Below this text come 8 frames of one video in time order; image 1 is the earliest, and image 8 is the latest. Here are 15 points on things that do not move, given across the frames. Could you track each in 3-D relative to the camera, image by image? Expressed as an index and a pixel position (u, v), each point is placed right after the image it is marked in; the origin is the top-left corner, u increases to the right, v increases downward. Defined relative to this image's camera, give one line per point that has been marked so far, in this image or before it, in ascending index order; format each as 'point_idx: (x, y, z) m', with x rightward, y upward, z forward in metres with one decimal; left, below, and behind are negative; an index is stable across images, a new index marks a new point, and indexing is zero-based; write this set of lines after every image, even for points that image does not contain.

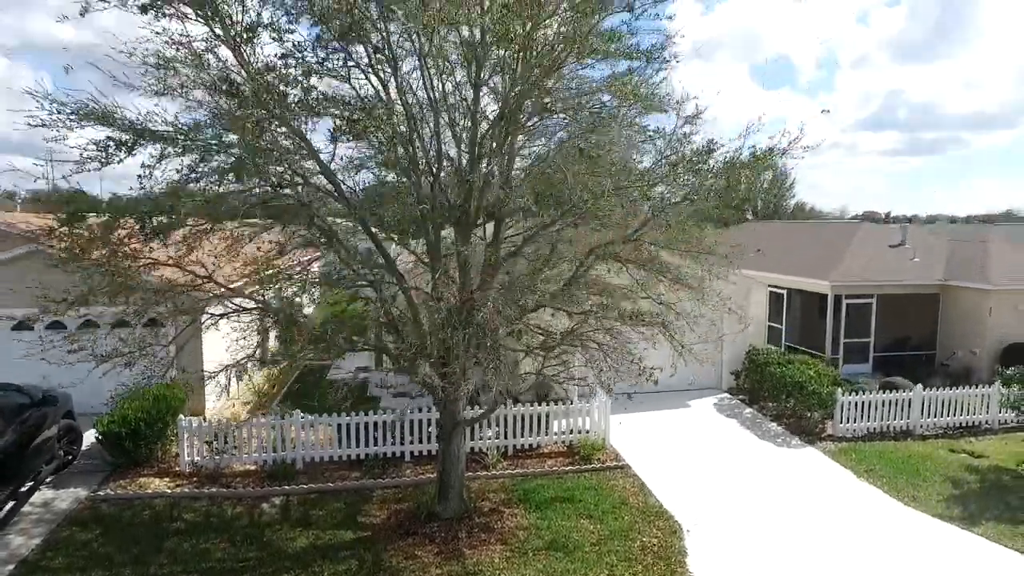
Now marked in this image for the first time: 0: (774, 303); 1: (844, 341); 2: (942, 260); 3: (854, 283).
0: (+7.0, -0.4, +16.5) m
1: (+7.8, -1.3, +14.5) m
2: (+10.9, +0.8, +15.6) m
3: (+7.8, +0.1, +14.1) m
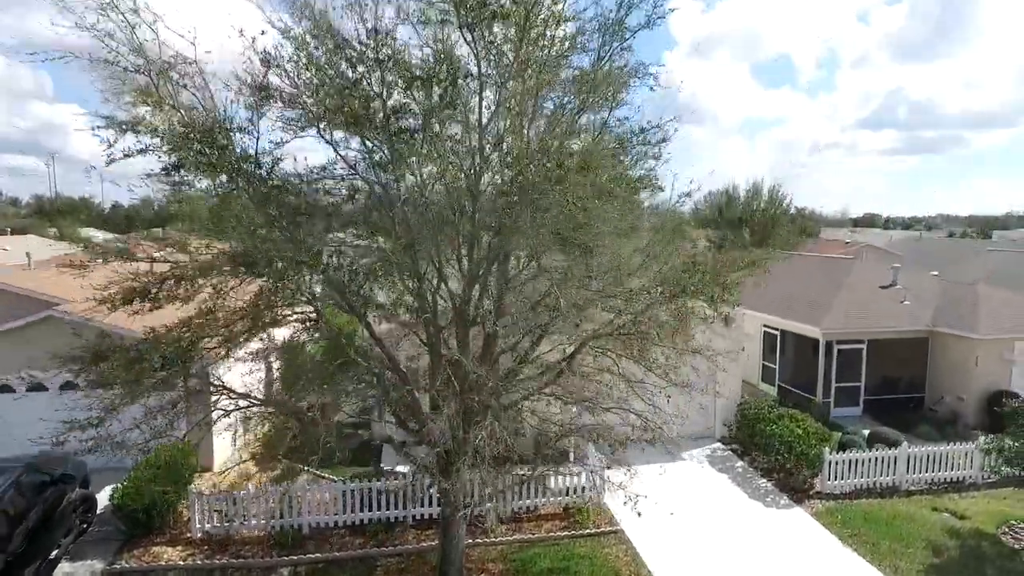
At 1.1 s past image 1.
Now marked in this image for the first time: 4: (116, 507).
0: (+7.0, -1.5, +16.9) m
1: (+7.8, -2.4, +14.9) m
2: (+10.9, -0.2, +15.9) m
3: (+7.8, -1.0, +14.4) m
4: (-5.9, -3.3, +9.1) m
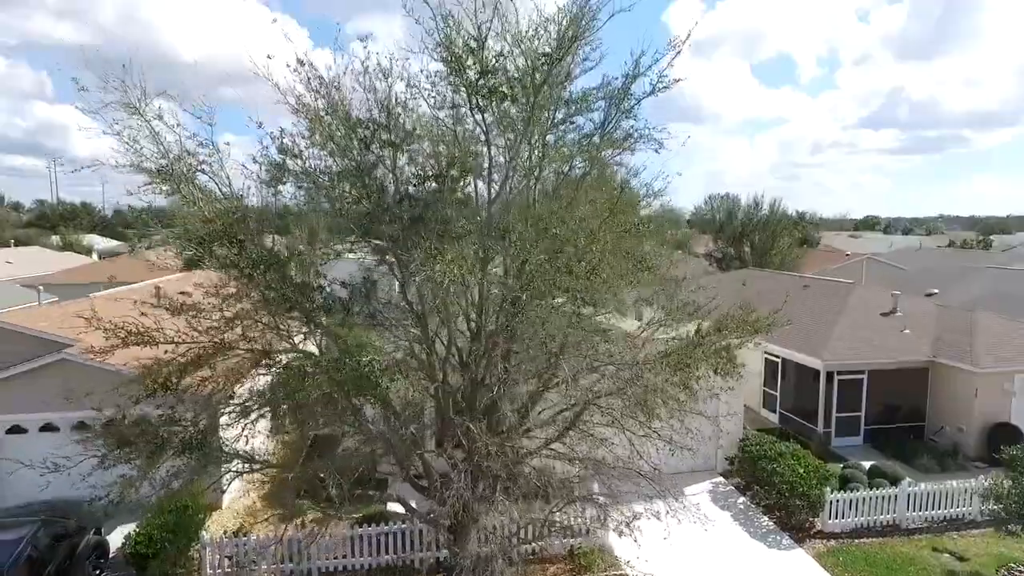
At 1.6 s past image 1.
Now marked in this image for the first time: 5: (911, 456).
0: (+7.1, -2.3, +17.0) m
1: (+7.9, -3.1, +15.0) m
2: (+11.0, -1.0, +16.0) m
3: (+7.9, -1.8, +14.6) m
4: (-5.8, -4.0, +9.3) m
5: (+9.2, -3.8, +13.9) m
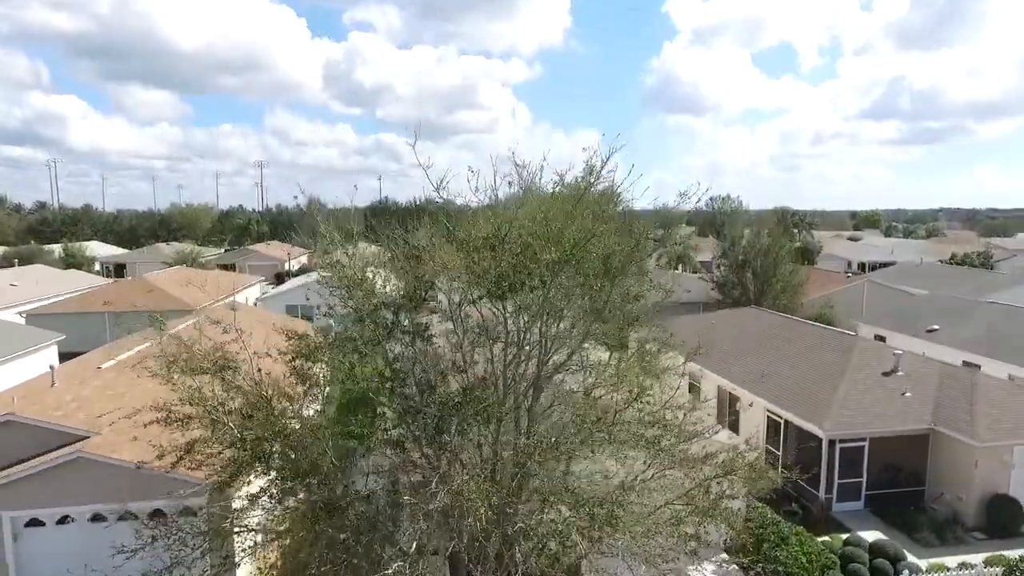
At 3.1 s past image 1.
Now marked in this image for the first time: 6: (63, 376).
0: (+7.2, -3.9, +17.2) m
1: (+8.1, -4.8, +15.2) m
2: (+11.1, -2.6, +16.2) m
3: (+8.0, -3.5, +14.8) m
4: (-5.7, -5.8, +9.5) m
5: (+9.3, -5.5, +14.1) m
6: (-10.5, -2.1, +14.3) m
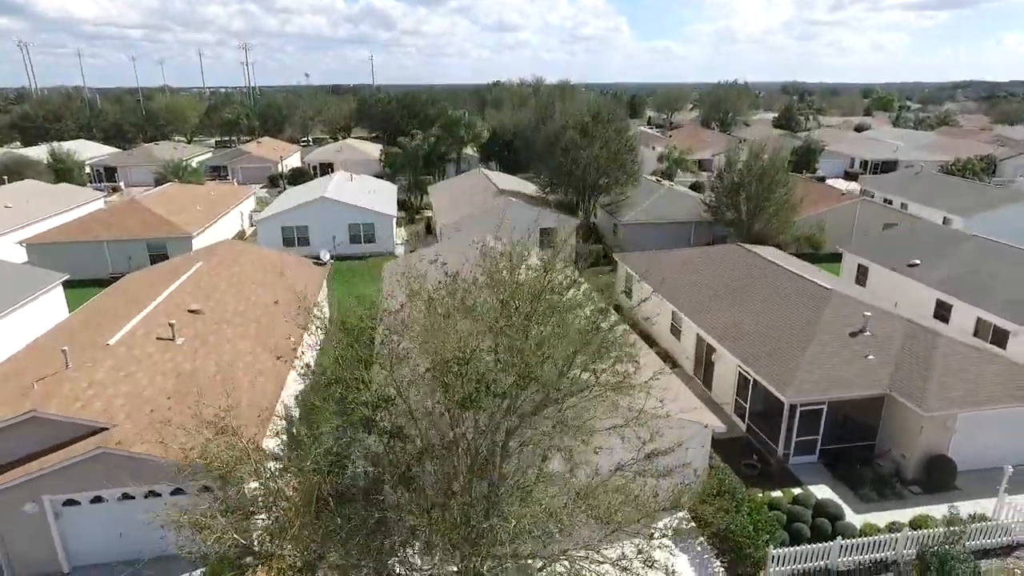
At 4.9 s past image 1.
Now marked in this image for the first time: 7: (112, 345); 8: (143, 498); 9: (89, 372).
0: (+6.9, -2.8, +18.4) m
1: (+7.7, -4.1, +16.7) m
2: (+10.7, -1.7, +17.2) m
3: (+7.7, -2.9, +15.9) m
4: (-6.0, -6.3, +11.3) m
5: (+8.9, -4.9, +15.7) m
6: (-10.8, -1.7, +15.2) m
7: (-10.2, -1.4, +15.7) m
8: (-7.7, -4.4, +12.9) m
9: (-9.9, -2.0, +14.3) m
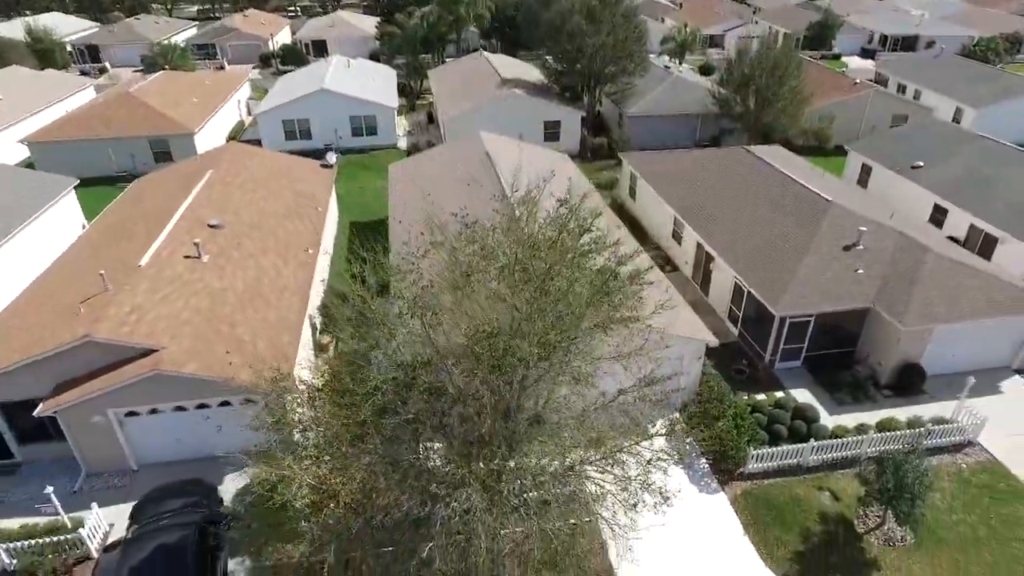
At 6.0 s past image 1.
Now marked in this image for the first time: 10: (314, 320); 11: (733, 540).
0: (+7.1, -0.1, +19.6) m
1: (+8.0, -1.7, +18.1) m
2: (+11.0, +0.7, +18.2) m
3: (+7.9, -0.7, +17.1) m
4: (-5.7, -5.0, +13.3) m
5: (+9.2, -2.8, +17.4) m
6: (-10.6, +0.3, +16.2) m
7: (-10.0, +0.6, +16.6) m
8: (-7.5, -2.9, +14.4) m
9: (-9.6, -0.2, +15.4) m
10: (-6.1, -1.0, +18.8) m
11: (+4.7, -5.5, +13.1) m
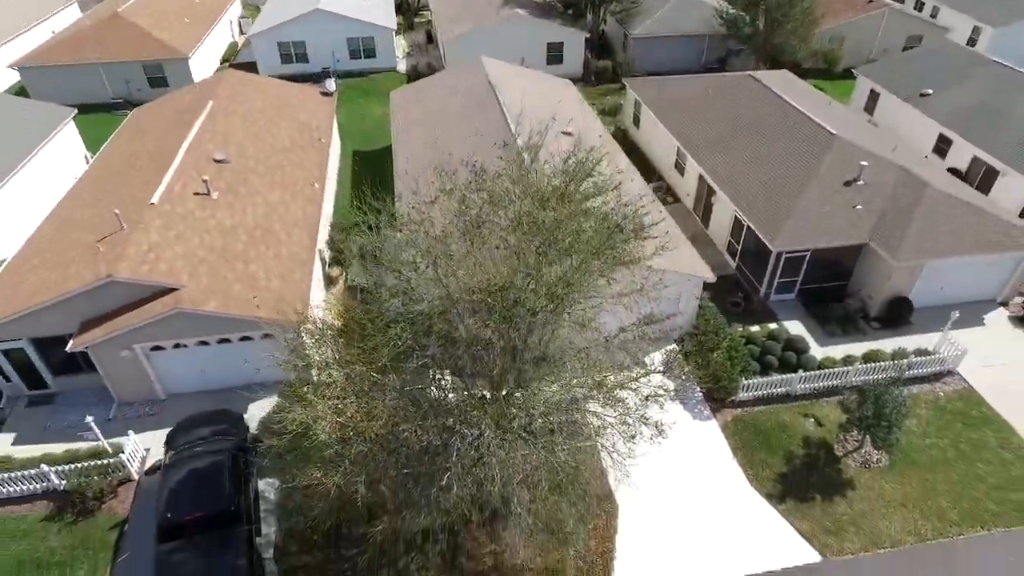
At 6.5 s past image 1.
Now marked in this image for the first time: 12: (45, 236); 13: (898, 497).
0: (+7.3, +2.0, +19.9) m
1: (+8.1, +0.3, +18.7) m
2: (+11.1, +2.6, +18.4) m
3: (+8.1, +1.2, +17.6) m
4: (-5.6, -3.7, +14.4) m
5: (+9.4, -0.9, +18.1) m
6: (-10.4, +1.9, +16.5) m
7: (-9.8, +2.3, +16.9) m
8: (-7.3, -1.4, +15.2) m
9: (-9.5, +1.4, +15.8) m
10: (-6.0, +1.1, +19.3) m
11: (+4.8, -4.1, +14.2) m
12: (-13.0, +1.4, +17.0) m
13: (+8.5, -4.6, +13.6) m
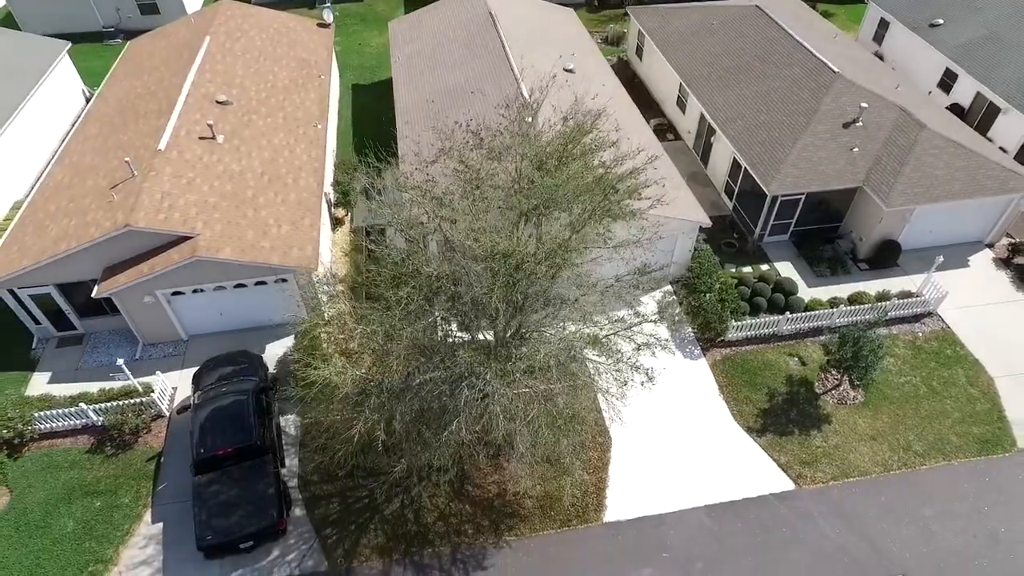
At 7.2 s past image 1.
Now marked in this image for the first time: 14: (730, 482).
0: (+7.3, +4.0, +20.2) m
1: (+8.2, +2.1, +19.2) m
2: (+11.2, +4.4, +18.6) m
3: (+8.1, +2.8, +18.0) m
4: (-5.5, -2.4, +15.5) m
5: (+9.4, +0.9, +18.8) m
6: (-10.4, +3.4, +16.9) m
7: (-9.8, +3.9, +17.2) m
8: (-7.3, 0.0, +16.0) m
9: (-9.4, +2.8, +16.2) m
10: (-5.9, +2.9, +19.8) m
11: (+4.9, -2.9, +15.3) m
12: (-12.9, +3.0, +17.4) m
13: (+8.6, -3.4, +14.7) m
14: (+4.9, -4.4, +13.9) m
